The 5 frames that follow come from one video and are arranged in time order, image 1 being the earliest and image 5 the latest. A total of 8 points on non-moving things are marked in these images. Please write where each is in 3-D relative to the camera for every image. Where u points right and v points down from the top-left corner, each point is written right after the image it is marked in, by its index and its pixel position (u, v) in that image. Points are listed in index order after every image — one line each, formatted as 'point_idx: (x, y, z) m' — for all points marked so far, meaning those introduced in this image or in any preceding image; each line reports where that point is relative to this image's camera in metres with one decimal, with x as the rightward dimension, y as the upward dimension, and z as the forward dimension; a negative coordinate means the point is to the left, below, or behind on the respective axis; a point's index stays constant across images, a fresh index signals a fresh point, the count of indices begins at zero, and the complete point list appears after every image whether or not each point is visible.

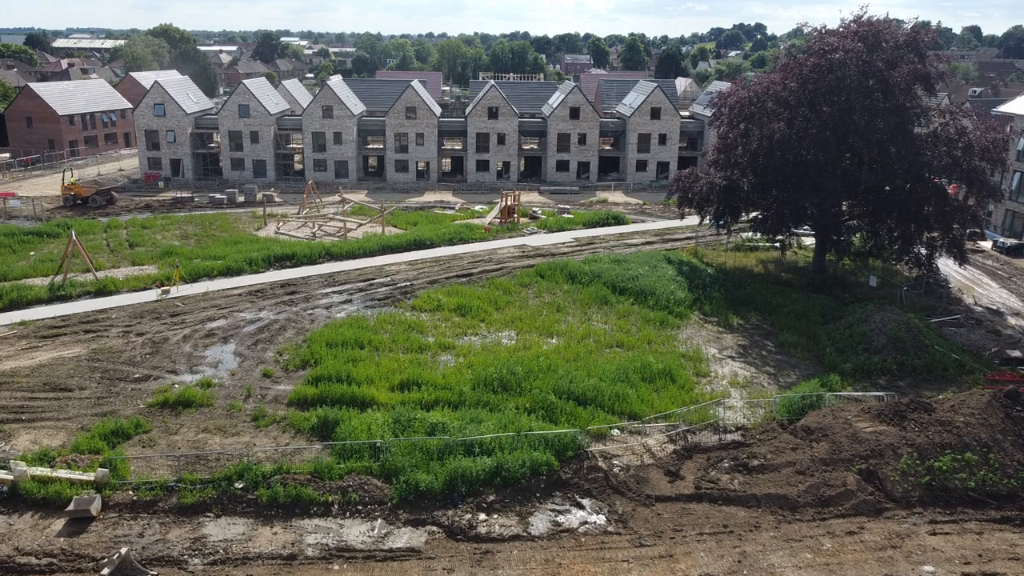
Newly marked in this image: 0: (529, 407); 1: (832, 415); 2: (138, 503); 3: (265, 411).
0: (+0.5, -3.4, +18.8) m
1: (+8.7, -3.5, +17.9) m
2: (-8.7, -5.0, +15.2) m
3: (-7.1, -3.5, +18.8) m
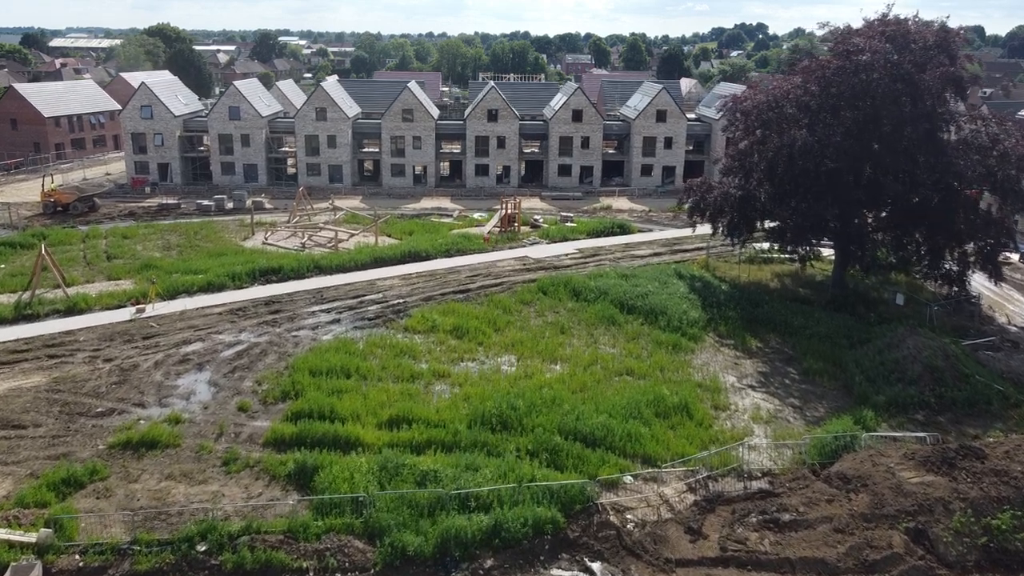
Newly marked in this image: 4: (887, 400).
0: (+0.5, -4.2, +16.9) m
1: (+8.8, -4.2, +16.0) m
2: (-8.7, -5.7, +13.3) m
3: (-7.1, -4.3, +16.9) m
4: (+11.0, -3.3, +19.3) m
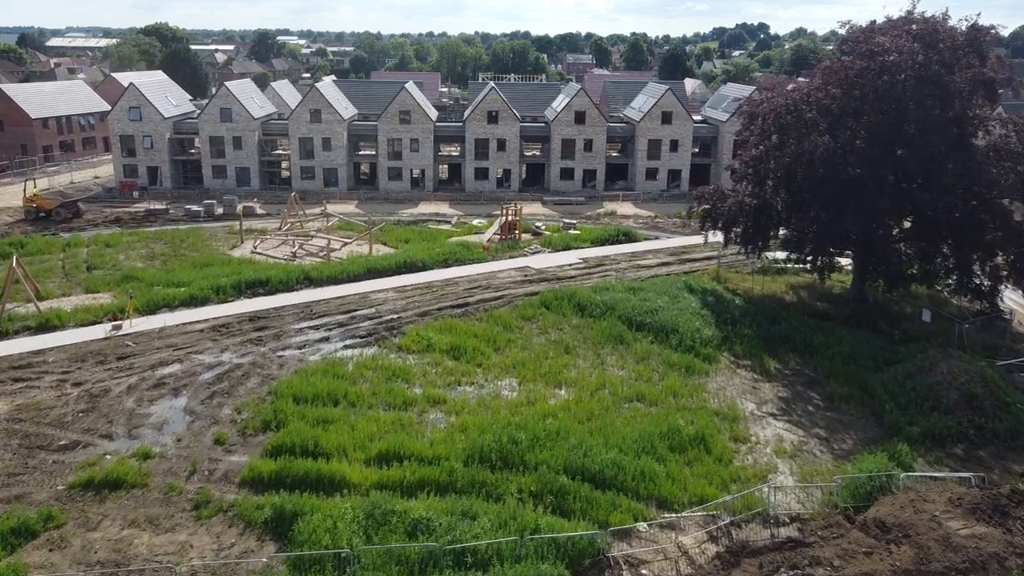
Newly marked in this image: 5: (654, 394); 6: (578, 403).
0: (+0.5, -4.7, +15.3) m
1: (+8.8, -4.8, +14.4) m
2: (-8.7, -6.3, +11.7) m
3: (-7.1, -4.8, +15.3) m
4: (+11.1, -3.9, +17.7) m
5: (+4.3, -3.2, +19.8) m
6: (+1.9, -3.4, +19.2) m
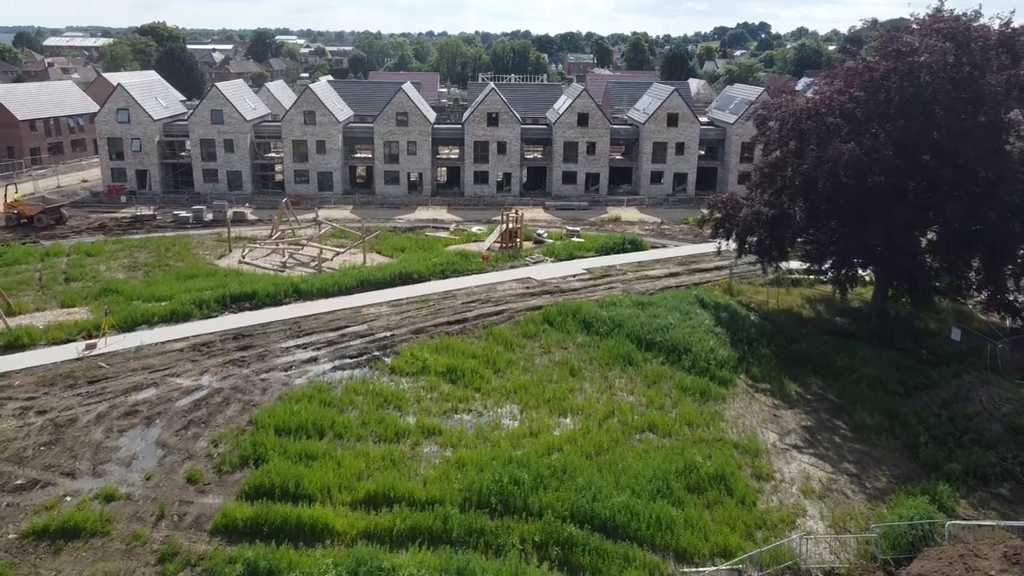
0: (+0.6, -5.3, +13.7) m
1: (+8.8, -5.4, +12.8) m
2: (-8.6, -6.9, +10.2) m
3: (-7.0, -5.4, +13.7) m
4: (+11.1, -4.5, +16.1) m
5: (+4.3, -3.8, +18.2) m
6: (+2.0, -3.9, +17.6) m
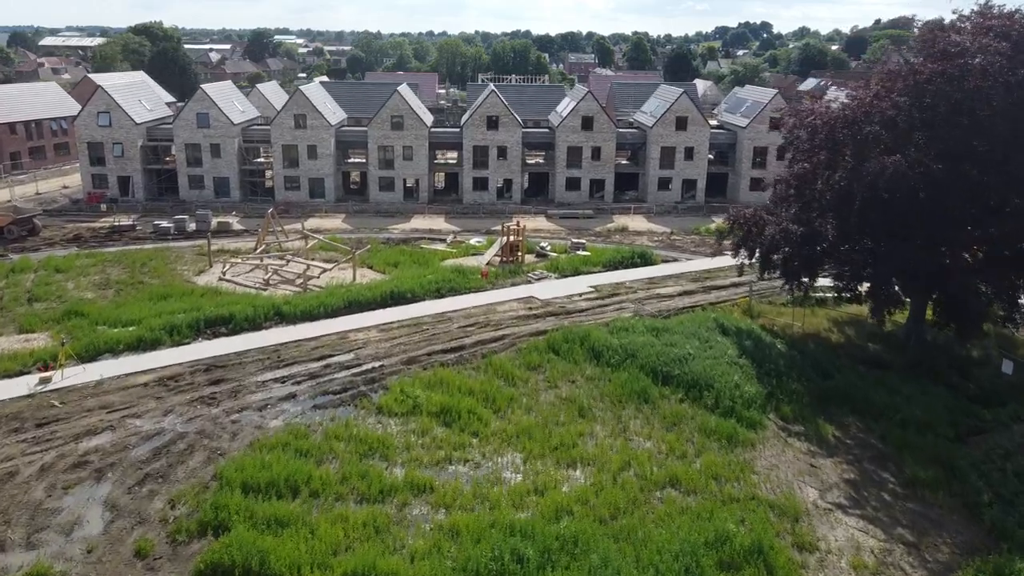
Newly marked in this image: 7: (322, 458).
0: (+0.6, -6.2, +11.4) m
1: (+8.9, -6.3, +10.5) m
2: (-8.6, -7.7, +7.9) m
3: (-7.0, -6.3, +11.4) m
4: (+11.2, -5.3, +13.8) m
5: (+4.4, -4.6, +15.9) m
6: (+2.0, -4.8, +15.3) m
7: (-4.8, -4.3, +16.6) m
